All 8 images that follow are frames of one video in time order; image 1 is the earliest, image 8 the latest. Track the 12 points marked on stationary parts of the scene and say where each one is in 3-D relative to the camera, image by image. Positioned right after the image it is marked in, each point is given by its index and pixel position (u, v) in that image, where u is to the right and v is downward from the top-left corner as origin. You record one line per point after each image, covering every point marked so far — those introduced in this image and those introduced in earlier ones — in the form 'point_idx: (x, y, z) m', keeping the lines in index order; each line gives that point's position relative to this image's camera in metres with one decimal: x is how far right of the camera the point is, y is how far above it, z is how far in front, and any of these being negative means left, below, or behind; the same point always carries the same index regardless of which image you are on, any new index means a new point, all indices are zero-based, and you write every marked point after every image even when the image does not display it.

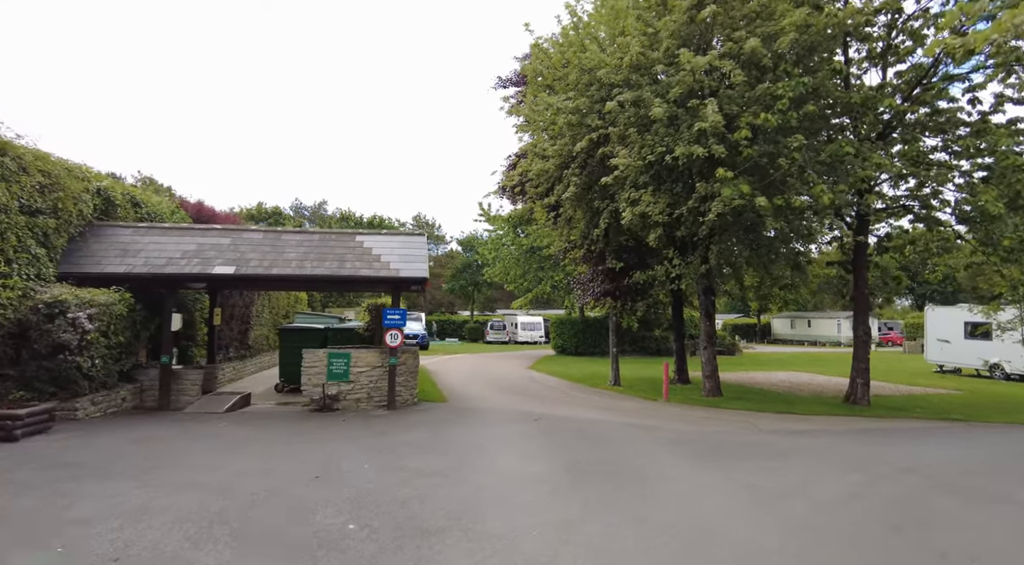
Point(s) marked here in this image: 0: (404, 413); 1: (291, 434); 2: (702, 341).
0: (-2.1, -2.6, +12.6) m
1: (-3.6, -2.5, +10.5) m
2: (+5.1, -1.6, +17.1) m
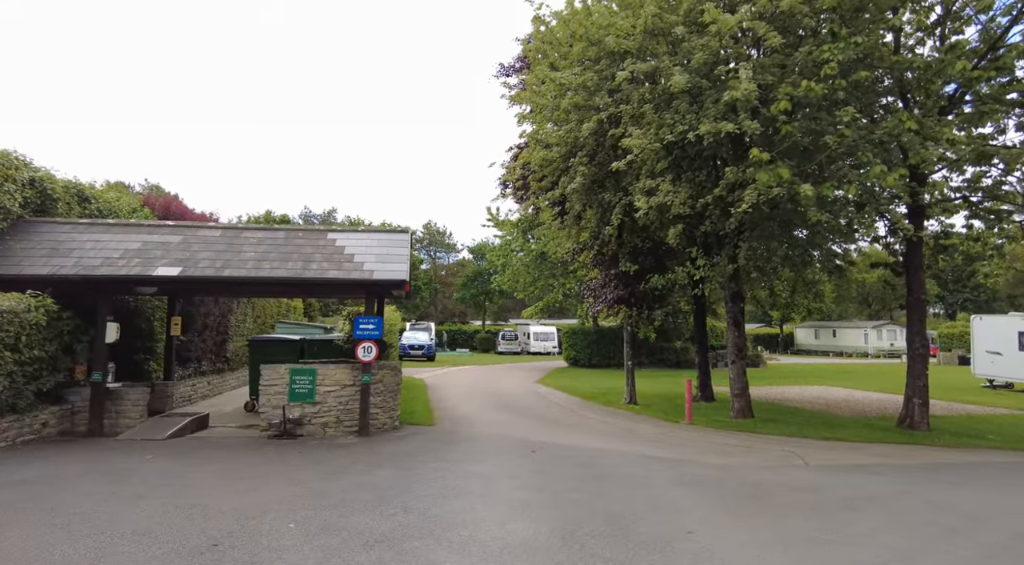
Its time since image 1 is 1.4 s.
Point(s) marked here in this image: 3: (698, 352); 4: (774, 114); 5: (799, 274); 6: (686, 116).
0: (-2.2, -2.7, +10.6) m
1: (-3.8, -2.5, +8.6) m
2: (+5.1, -1.7, +15.0) m
3: (+5.5, -2.0, +18.6) m
4: (+4.4, +2.9, +10.7) m
5: (+7.8, +0.2, +17.4) m
6: (+3.2, +3.0, +11.6) m
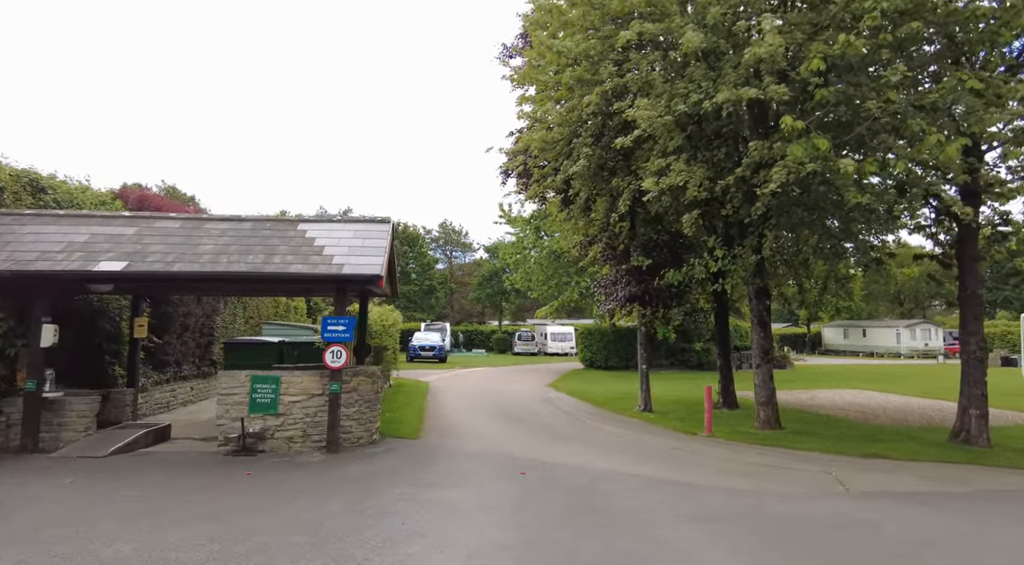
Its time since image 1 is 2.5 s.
0: (-2.4, -2.6, +9.3) m
1: (-4.0, -2.5, +7.3) m
2: (+5.1, -1.6, +13.4) m
3: (+5.6, -1.9, +17.0) m
4: (+4.2, +3.0, +9.2) m
5: (+7.9, +0.4, +15.7) m
6: (+3.0, +3.1, +10.1) m
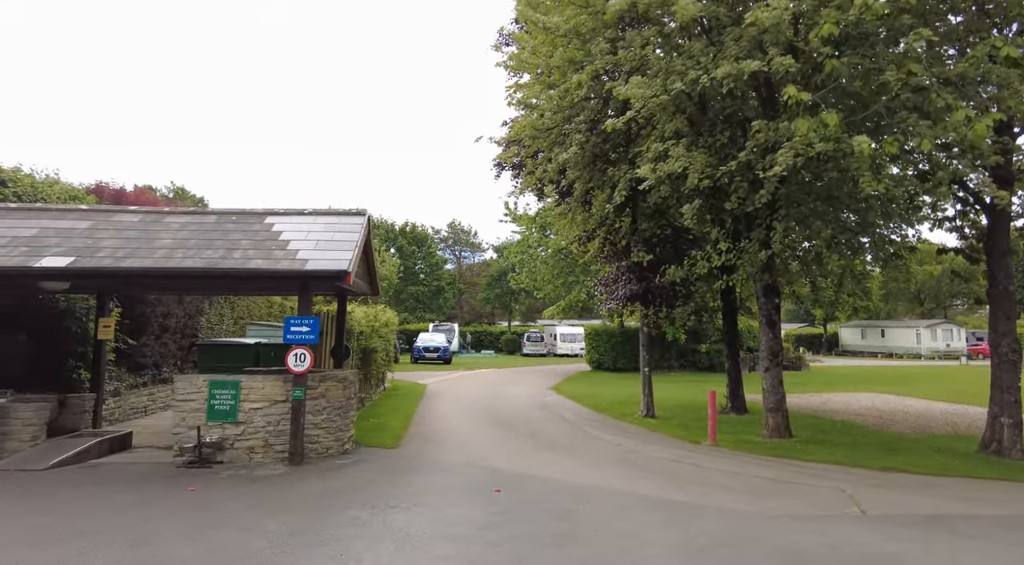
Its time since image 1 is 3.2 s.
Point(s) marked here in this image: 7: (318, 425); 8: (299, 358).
0: (-2.7, -2.5, +8.4) m
1: (-4.4, -2.4, +6.5) m
2: (+4.9, -1.5, +12.4) m
3: (+5.4, -1.8, +16.0) m
4: (+3.9, +3.0, +8.2) m
5: (+7.7, +0.4, +14.7) m
6: (+2.7, +3.2, +9.1) m
7: (-2.8, -2.1, +9.3) m
8: (-3.0, -1.0, +8.9) m
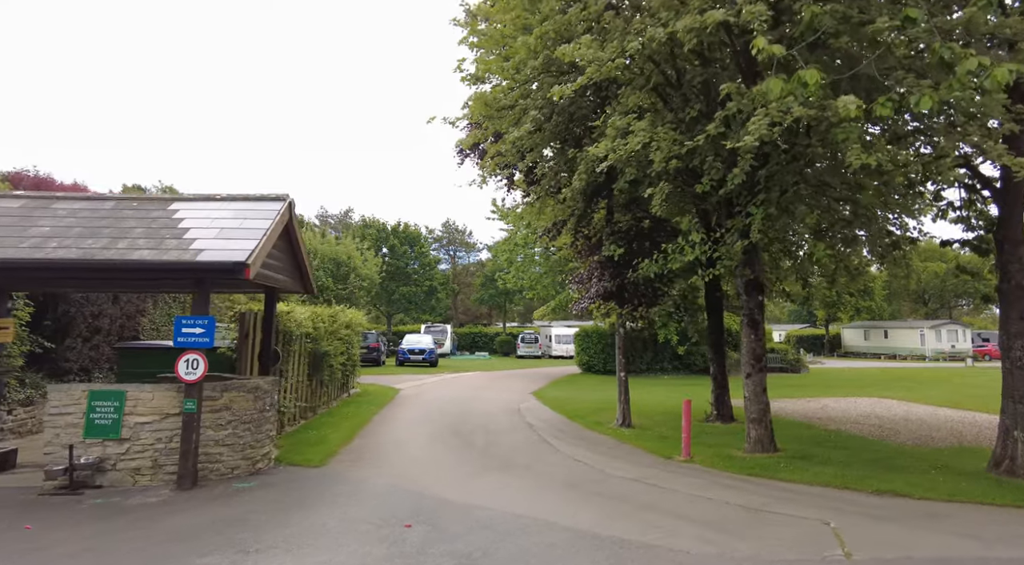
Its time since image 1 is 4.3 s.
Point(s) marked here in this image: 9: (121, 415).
0: (-3.6, -2.5, +7.1) m
1: (-5.2, -2.3, +5.2) m
2: (+4.0, -1.4, +11.1) m
3: (+4.6, -1.8, +14.6) m
4: (+3.0, +3.1, +6.9) m
5: (+6.9, +0.5, +13.4) m
6: (+1.8, +3.3, +7.8) m
7: (-3.7, -2.0, +8.0) m
8: (-3.8, -1.0, +7.6) m
9: (-4.7, -1.6, +7.7) m
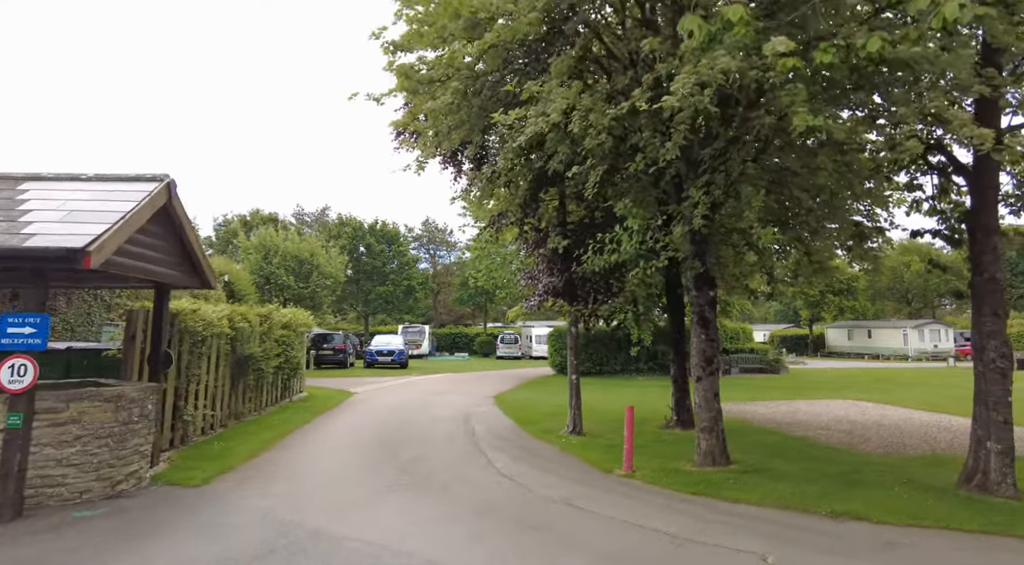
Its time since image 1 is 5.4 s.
0: (-4.7, -2.4, +6.0) m
1: (-6.3, -2.2, +4.0) m
2: (+2.9, -1.4, +10.0) m
3: (+3.4, -1.7, +13.6) m
4: (+1.9, +3.2, +5.8) m
5: (+5.7, +0.6, +12.3) m
6: (+0.7, +3.4, +6.7) m
7: (-4.8, -1.9, +6.8) m
8: (-4.9, -0.9, +6.4) m
9: (-5.9, -1.5, +6.5) m
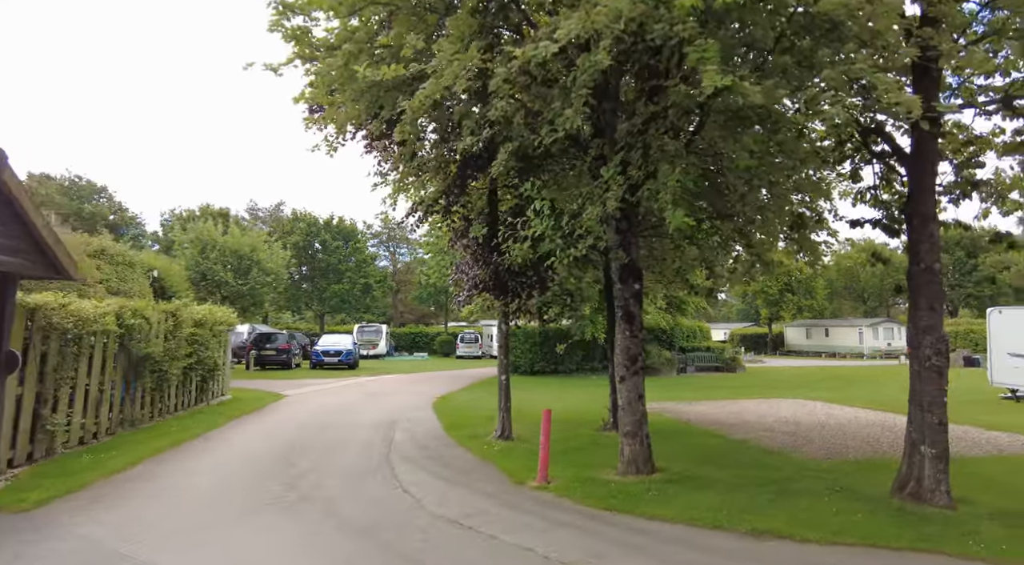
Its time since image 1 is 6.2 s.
0: (-5.8, -2.2, +4.8) m
1: (-7.3, -2.1, +2.8) m
2: (+1.5, -1.2, +9.2) m
3: (+1.9, -1.6, +12.8) m
4: (+0.8, +3.3, +5.0) m
5: (+4.2, +0.7, +11.7) m
6: (-0.4, +3.5, +5.8) m
7: (-6.0, -1.8, +5.7) m
8: (-6.1, -0.8, +5.2) m
9: (-7.0, -1.4, +5.3) m
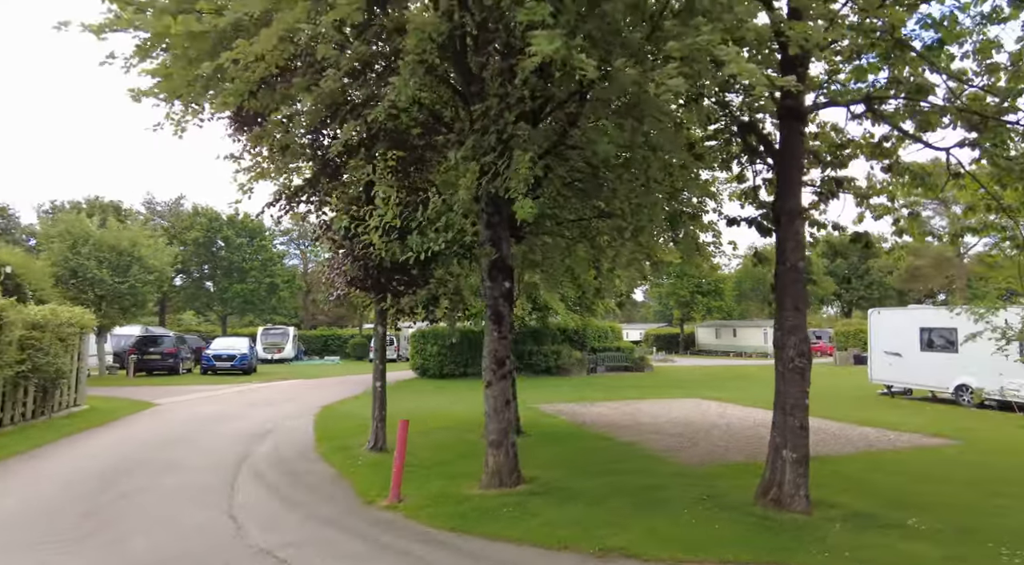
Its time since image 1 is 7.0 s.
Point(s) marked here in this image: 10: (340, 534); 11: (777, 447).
0: (-7.1, -2.1, +3.3) m
1: (-8.4, -2.0, +1.1) m
2: (-0.4, -1.2, +8.5) m
3: (-0.4, -1.5, +12.1) m
4: (-0.6, +3.4, +4.3) m
5: (+2.1, +0.8, +11.3) m
6: (-1.9, +3.6, +5.0) m
7: (-7.4, -1.7, +4.1) m
8: (-7.5, -0.7, +3.7) m
9: (-8.4, -1.3, +3.7) m
10: (-1.7, -2.5, +6.5) m
11: (+3.0, -1.8, +7.2) m
